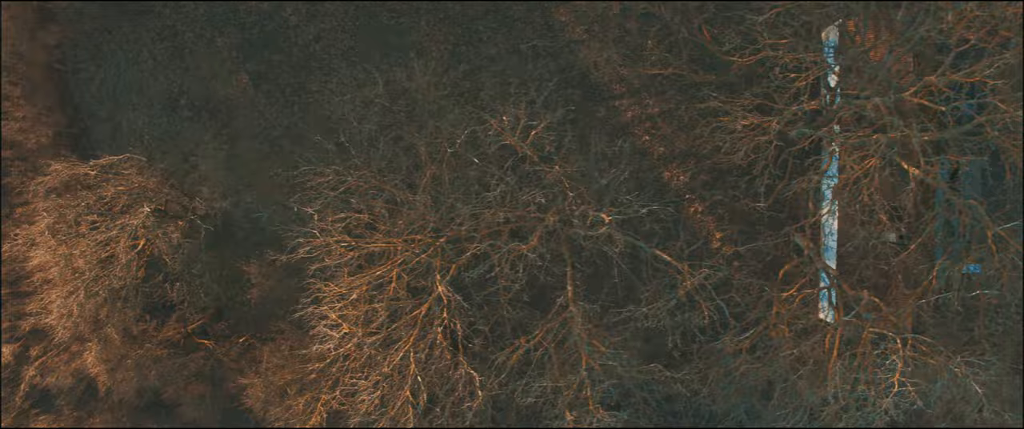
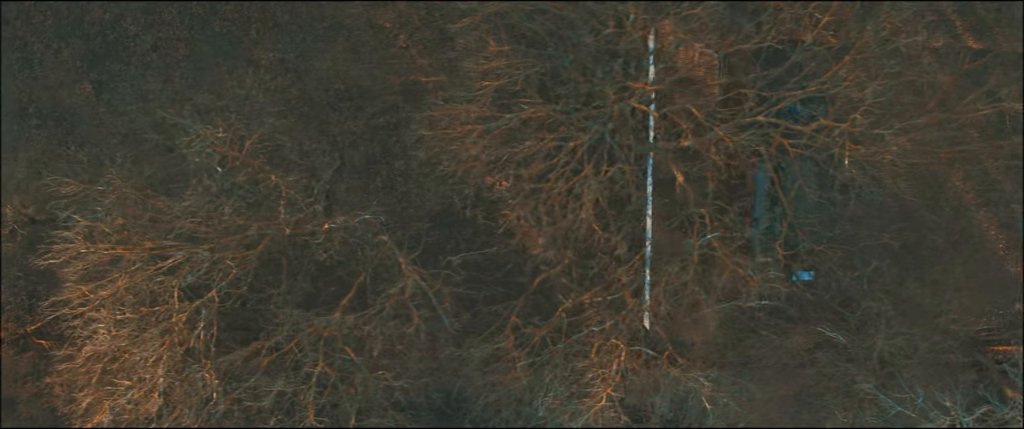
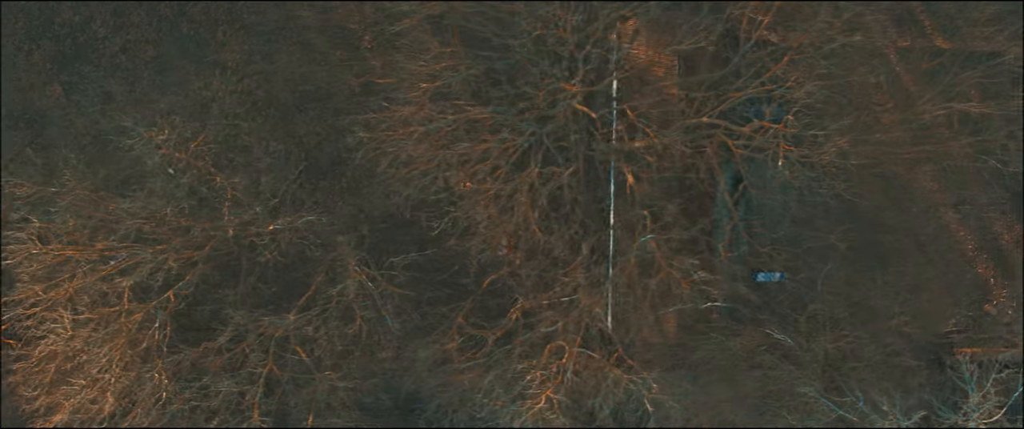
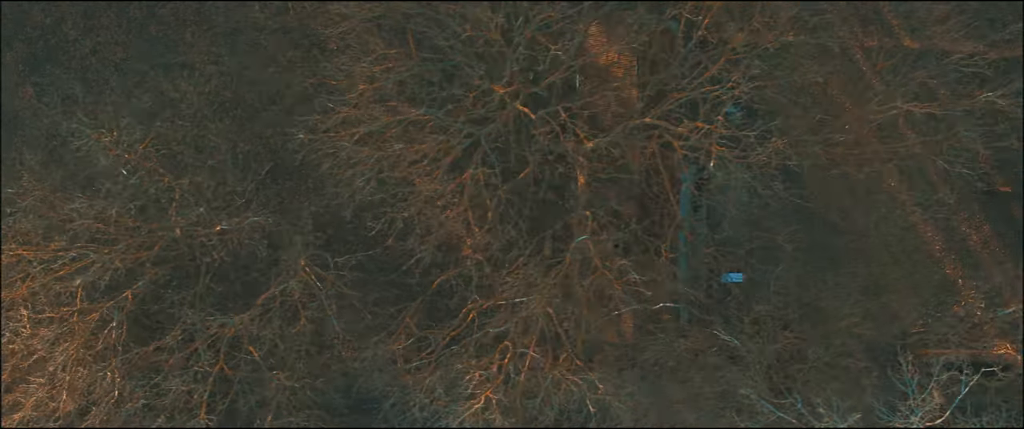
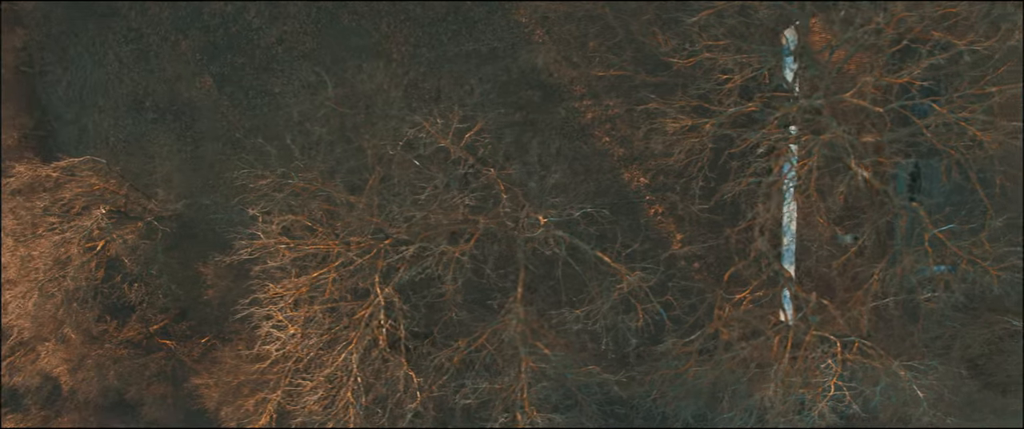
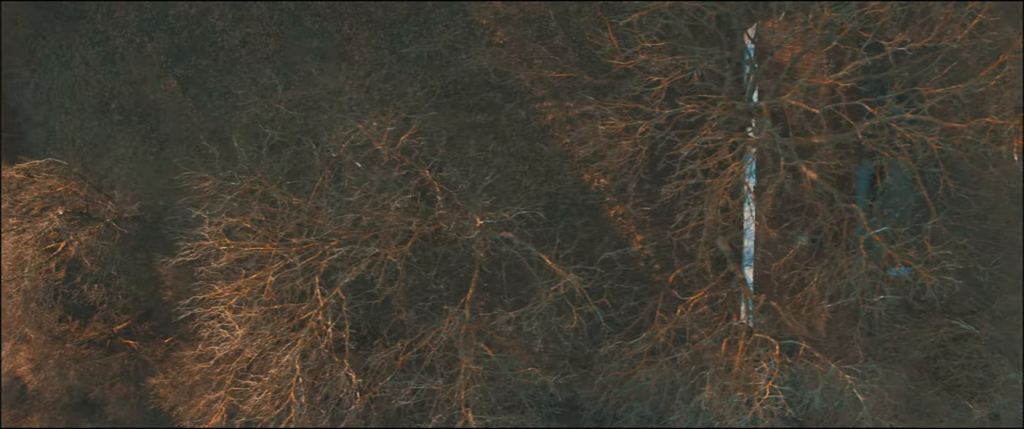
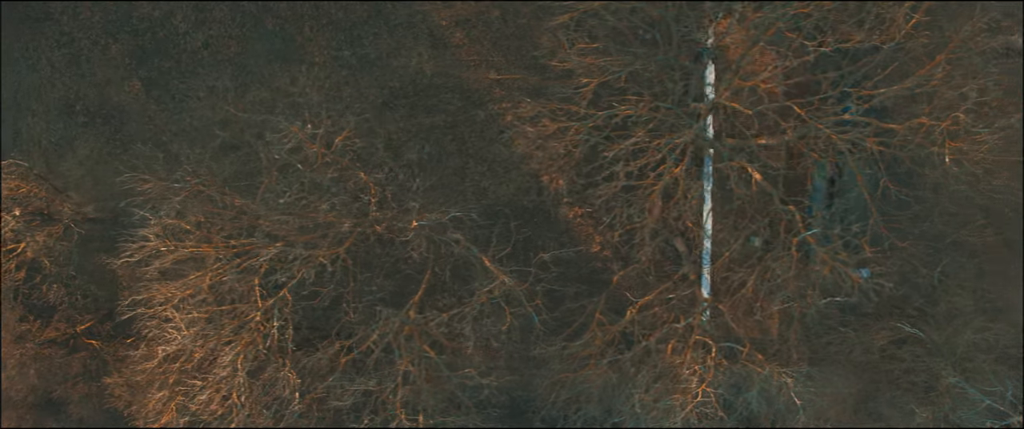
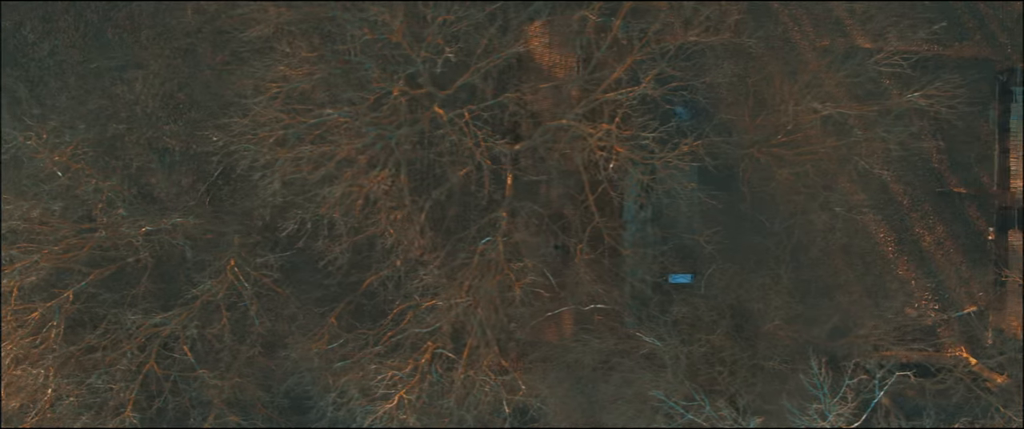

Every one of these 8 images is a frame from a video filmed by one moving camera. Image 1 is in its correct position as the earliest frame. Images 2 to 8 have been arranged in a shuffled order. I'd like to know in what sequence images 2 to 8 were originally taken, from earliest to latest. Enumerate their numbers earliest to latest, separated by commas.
5, 6, 7, 2, 3, 4, 8
